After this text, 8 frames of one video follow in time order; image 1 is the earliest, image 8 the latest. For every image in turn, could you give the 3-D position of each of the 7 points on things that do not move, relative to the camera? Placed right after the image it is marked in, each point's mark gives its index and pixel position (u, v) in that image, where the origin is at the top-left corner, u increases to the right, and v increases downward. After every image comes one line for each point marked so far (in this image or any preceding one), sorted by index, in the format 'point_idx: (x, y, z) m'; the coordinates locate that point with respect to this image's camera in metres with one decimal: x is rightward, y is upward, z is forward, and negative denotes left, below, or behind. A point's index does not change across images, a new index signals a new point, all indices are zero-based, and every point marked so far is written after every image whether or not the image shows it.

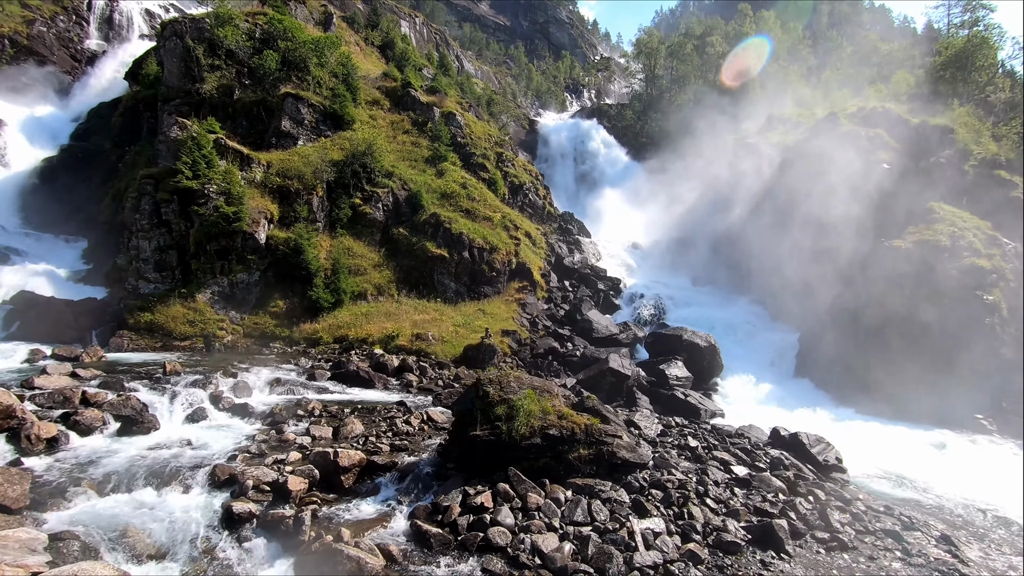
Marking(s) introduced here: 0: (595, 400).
0: (+2.2, -3.2, +13.0) m
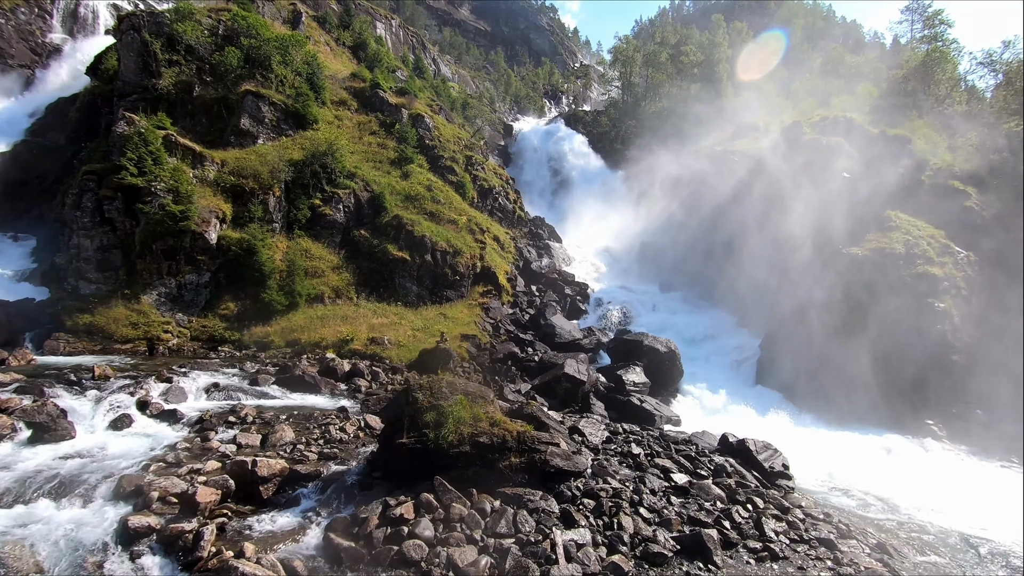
0: (+0.5, -3.3, +12.6) m
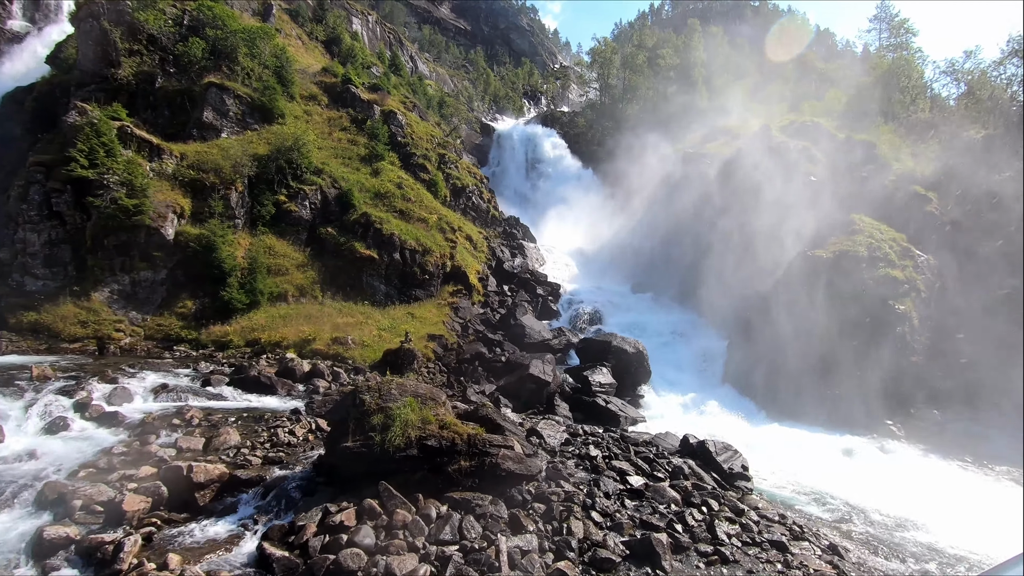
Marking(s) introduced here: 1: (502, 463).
0: (-0.7, -3.3, +12.4) m
1: (-0.2, -4.1, +10.5) m
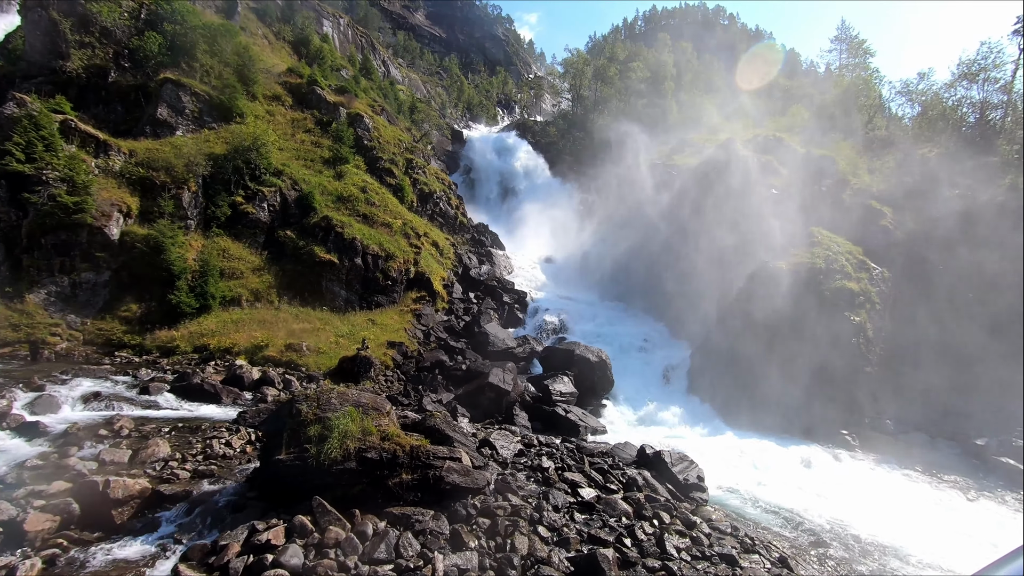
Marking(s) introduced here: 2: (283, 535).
0: (-2.0, -3.4, +12.1) m
1: (-1.5, -4.2, +10.2) m
2: (-4.4, -4.7, +8.6) m
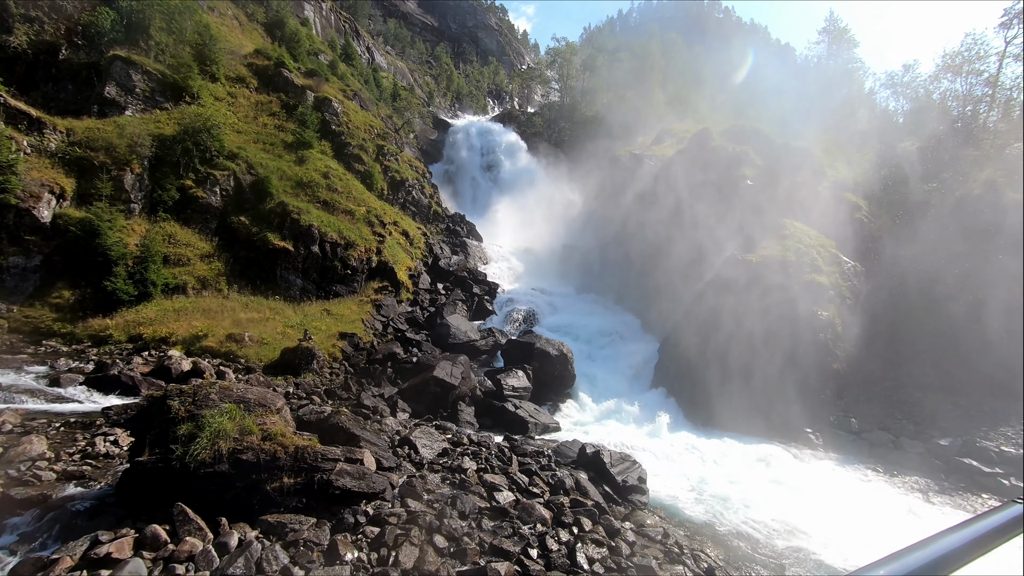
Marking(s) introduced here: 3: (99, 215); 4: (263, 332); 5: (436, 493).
0: (-4.0, -3.1, +11.0) m
1: (-3.5, -3.8, +9.1) m
2: (-6.4, -4.3, +7.5) m
3: (-17.6, +3.1, +19.2) m
4: (-10.8, -2.0, +19.8) m
5: (-1.7, -4.7, +10.4) m
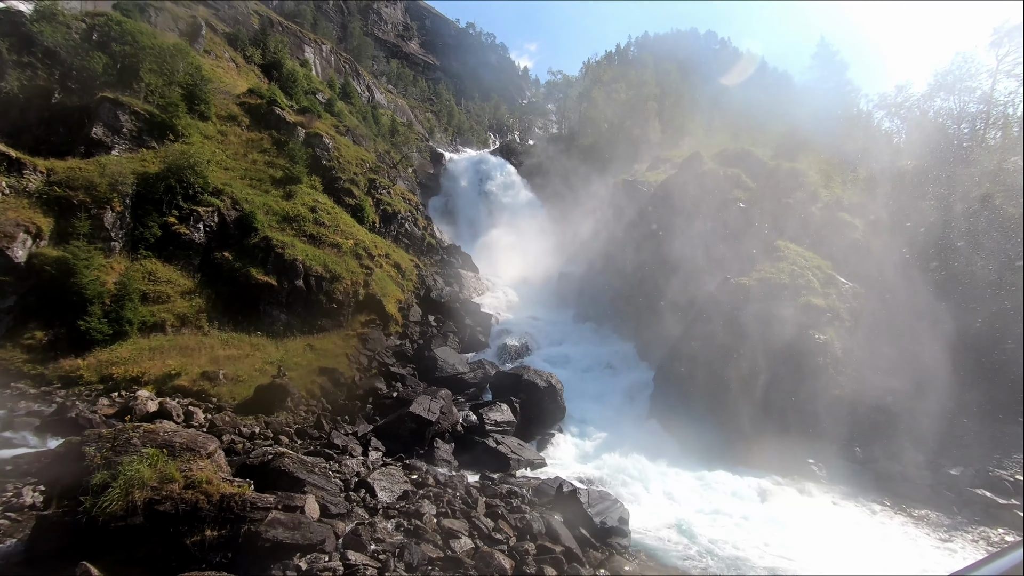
0: (-4.9, -3.8, +10.1) m
1: (-4.4, -4.4, +8.2) m
2: (-7.3, -4.8, +6.7) m
3: (-18.4, +1.4, +19.1) m
4: (-11.5, -3.5, +19.1) m
5: (-2.6, -5.3, +9.3) m
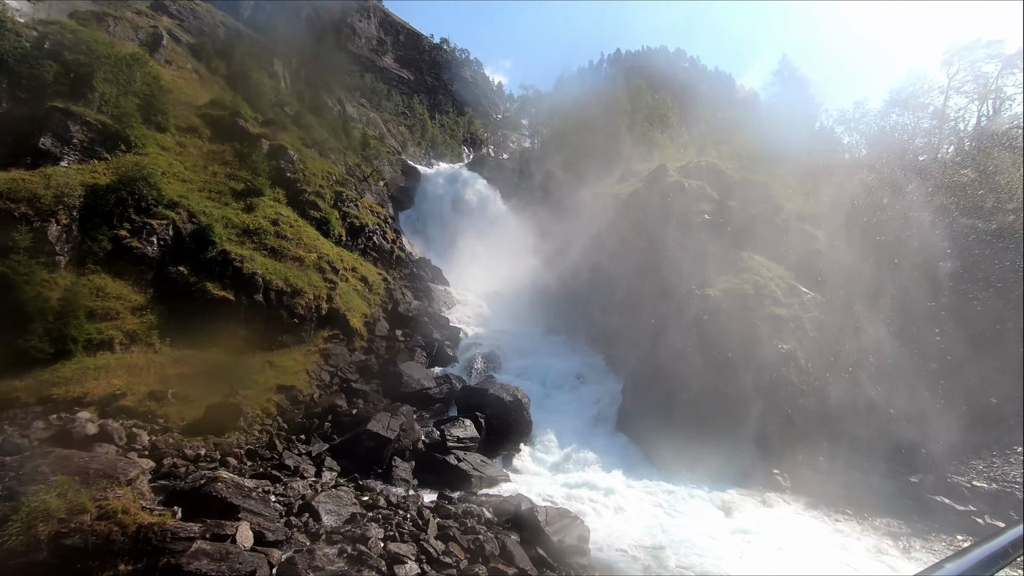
0: (-6.0, -4.1, +9.6) m
1: (-5.4, -4.6, +7.6) m
2: (-8.3, -5.0, +6.0) m
3: (-19.9, +0.7, +18.1) m
4: (-12.9, -4.1, +18.3) m
5: (-3.6, -5.5, +8.8) m
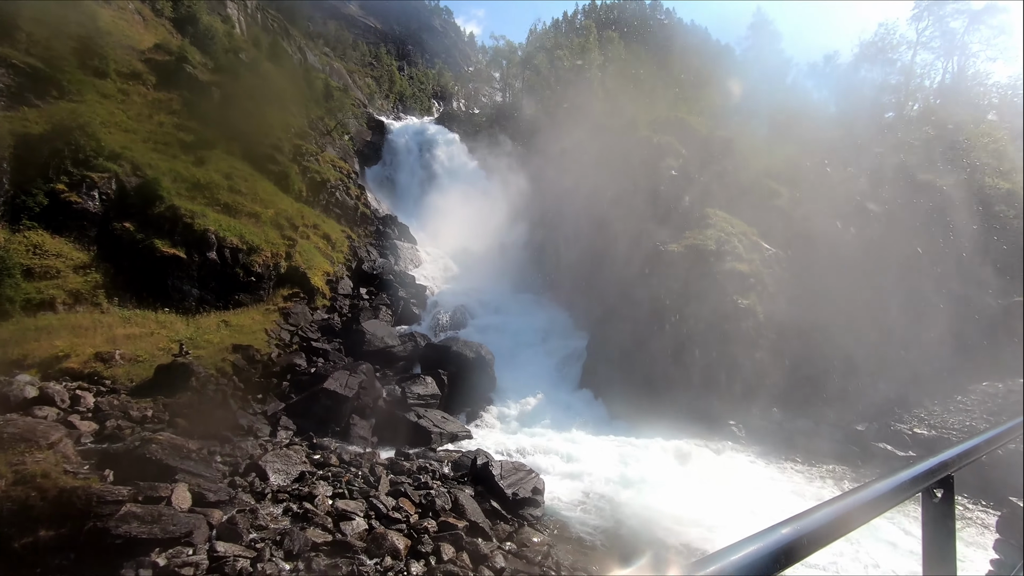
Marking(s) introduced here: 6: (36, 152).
0: (-7.1, -3.2, +9.3) m
1: (-6.4, -3.9, +7.4) m
2: (-9.2, -4.4, +5.7) m
3: (-21.3, +2.4, +16.7) m
4: (-14.4, -2.4, +17.7) m
5: (-4.7, -4.7, +8.8) m
6: (-20.7, +6.0, +19.7) m
